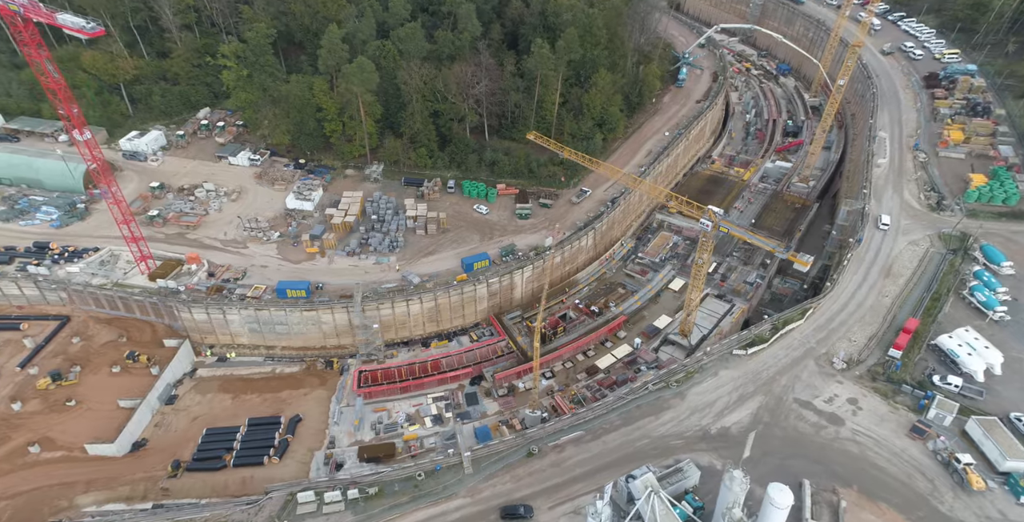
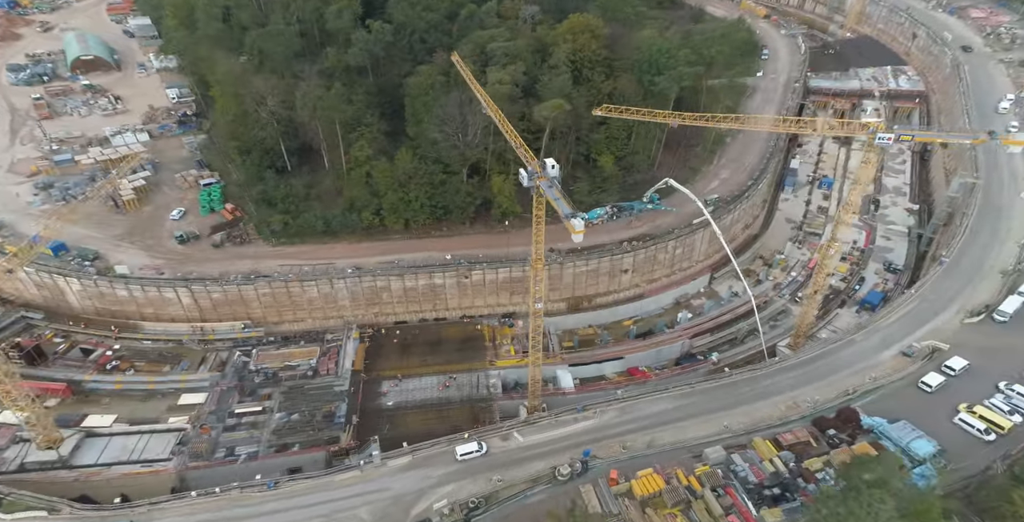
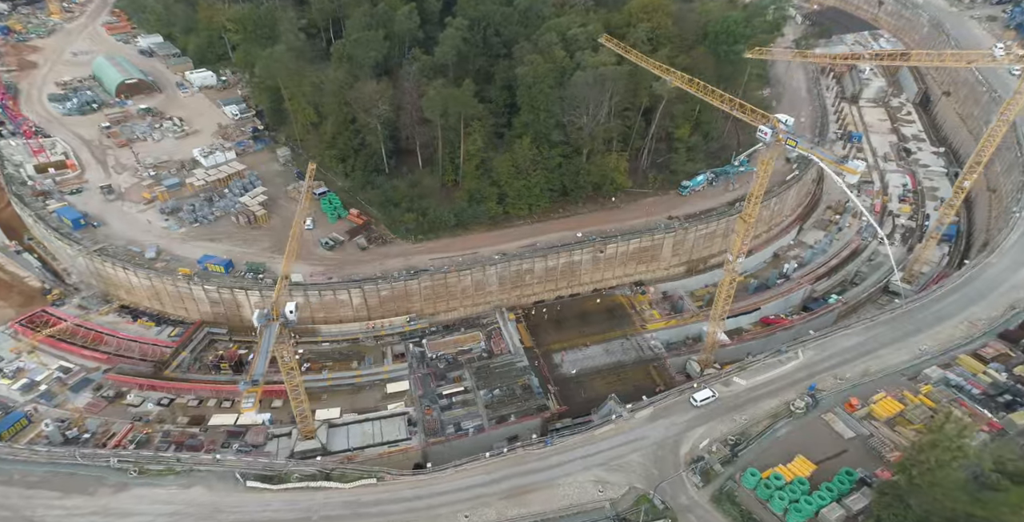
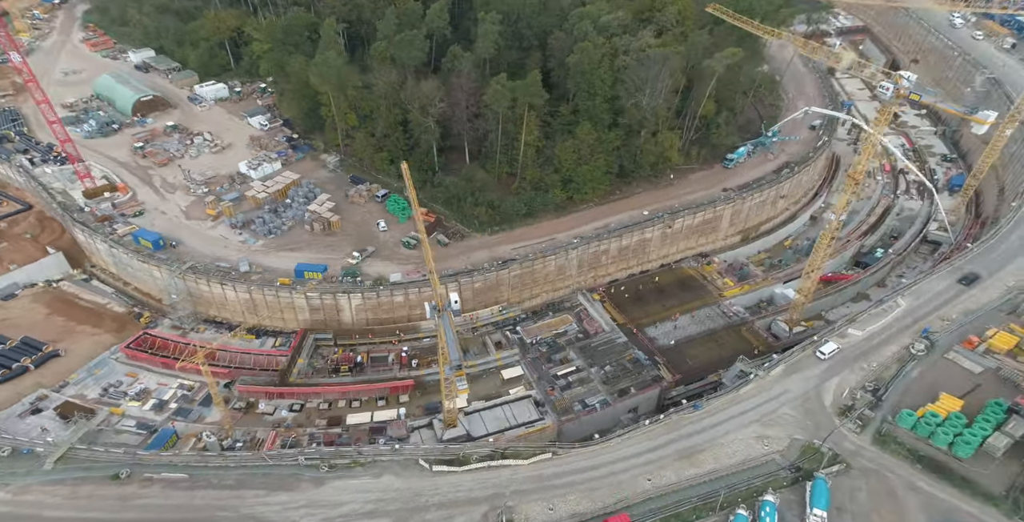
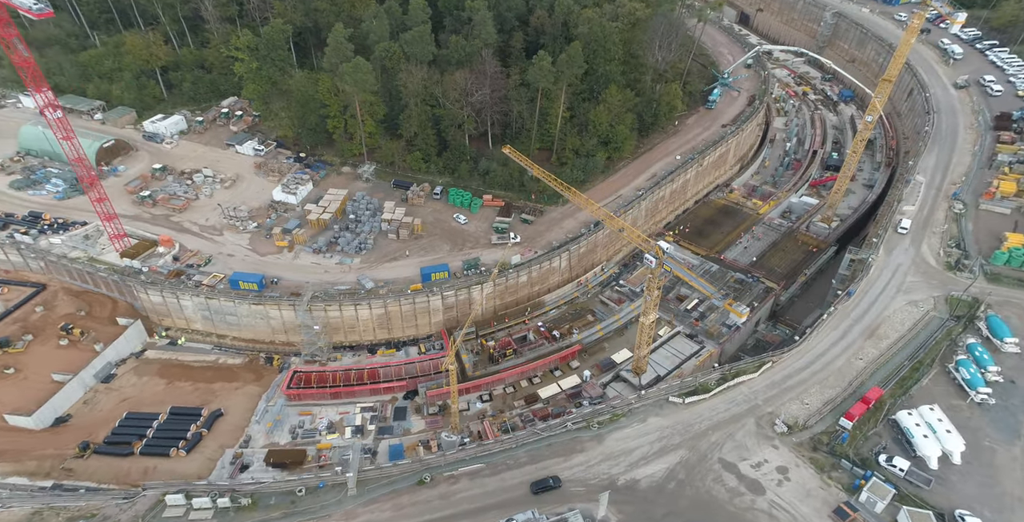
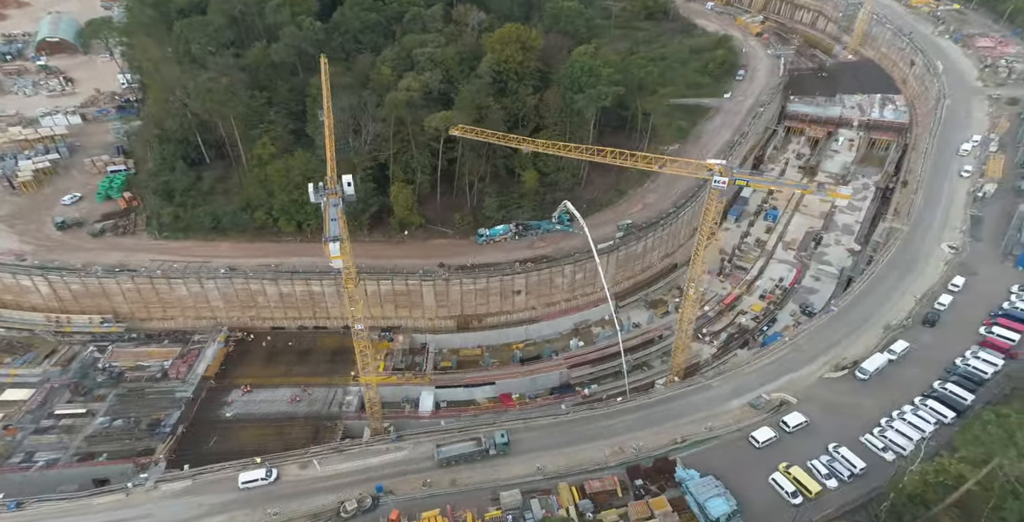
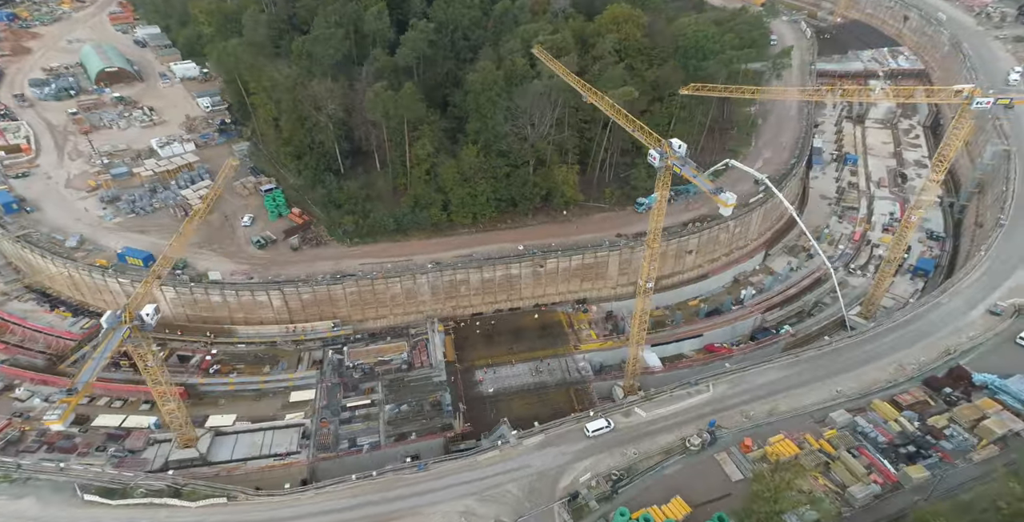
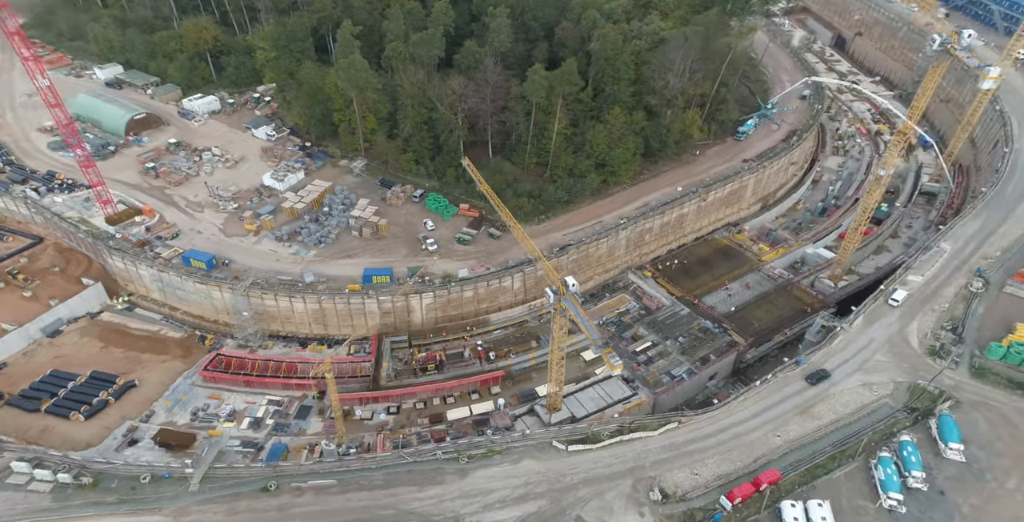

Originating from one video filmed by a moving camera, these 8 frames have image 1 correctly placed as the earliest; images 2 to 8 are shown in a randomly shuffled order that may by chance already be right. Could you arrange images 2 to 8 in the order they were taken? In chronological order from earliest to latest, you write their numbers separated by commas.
5, 8, 4, 3, 7, 2, 6
